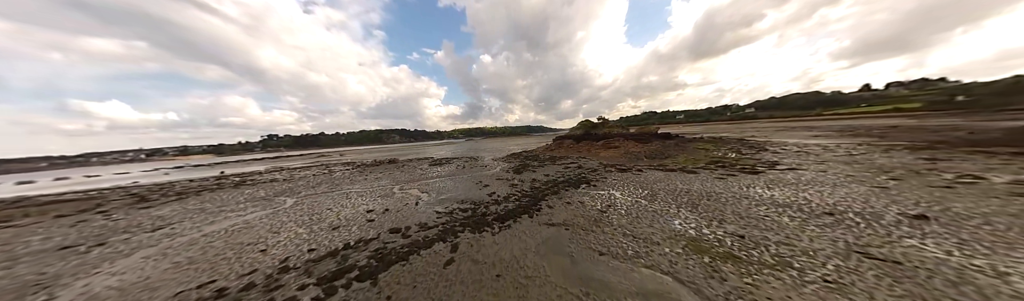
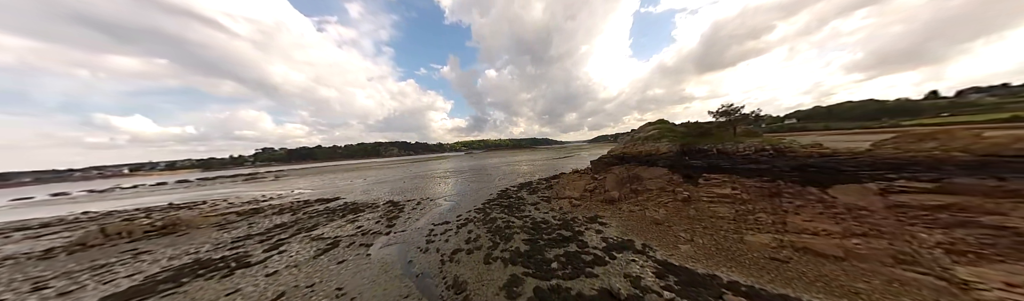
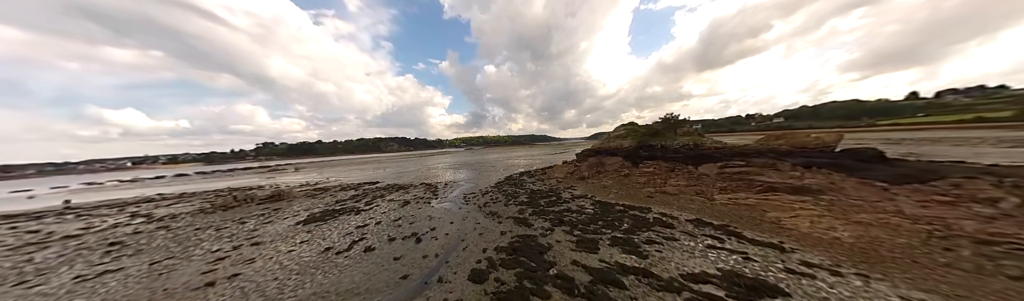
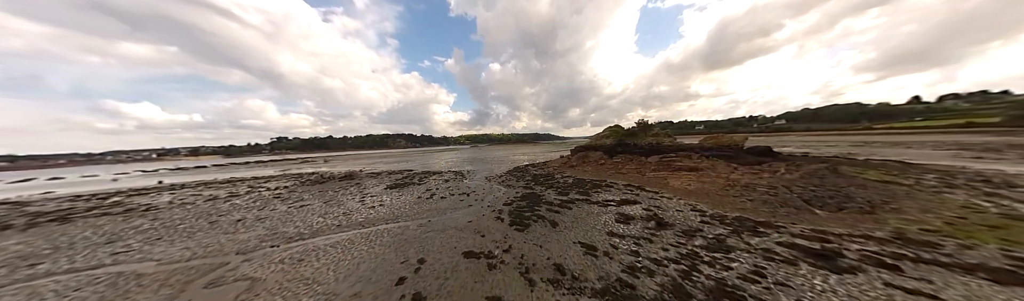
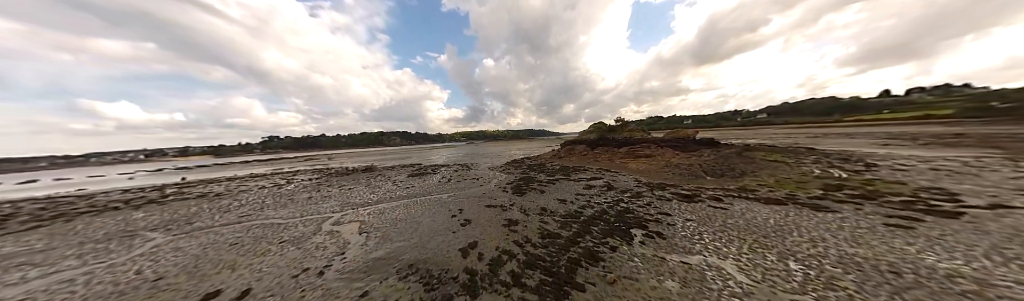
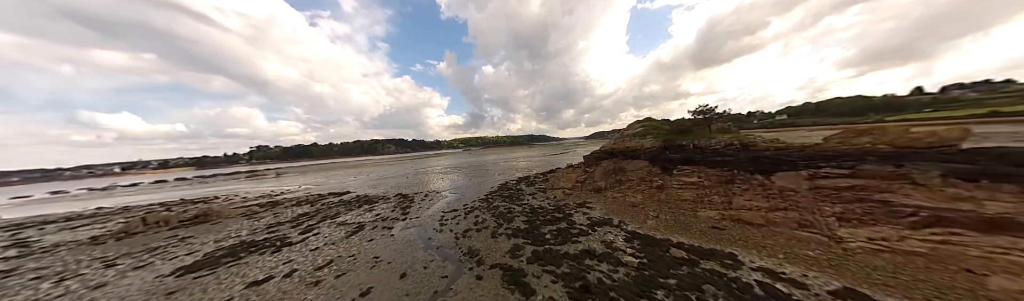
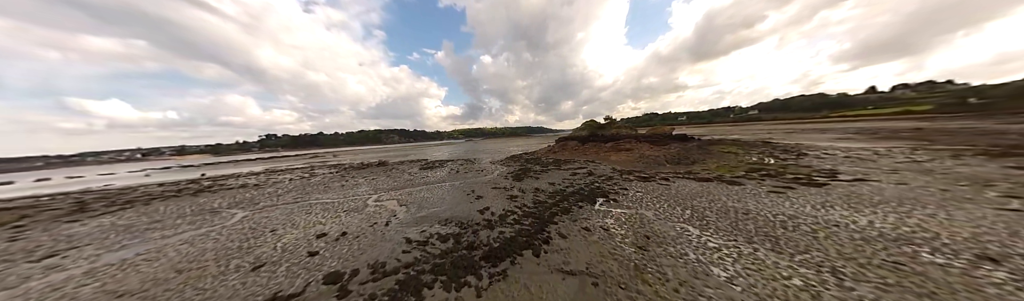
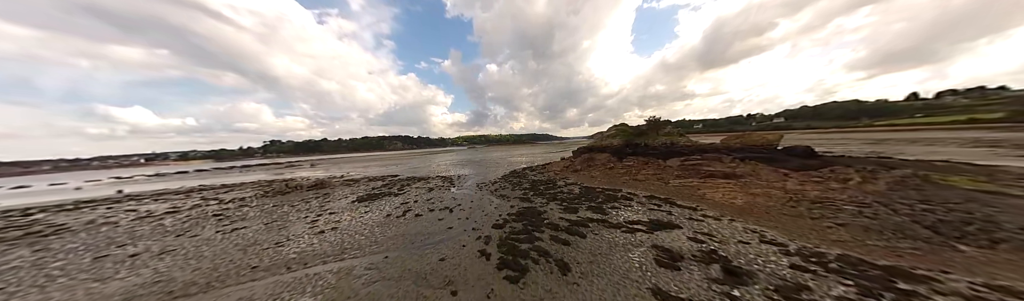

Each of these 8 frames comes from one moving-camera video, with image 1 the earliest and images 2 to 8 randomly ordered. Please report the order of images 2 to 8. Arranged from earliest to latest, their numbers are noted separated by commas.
7, 5, 4, 8, 3, 6, 2
